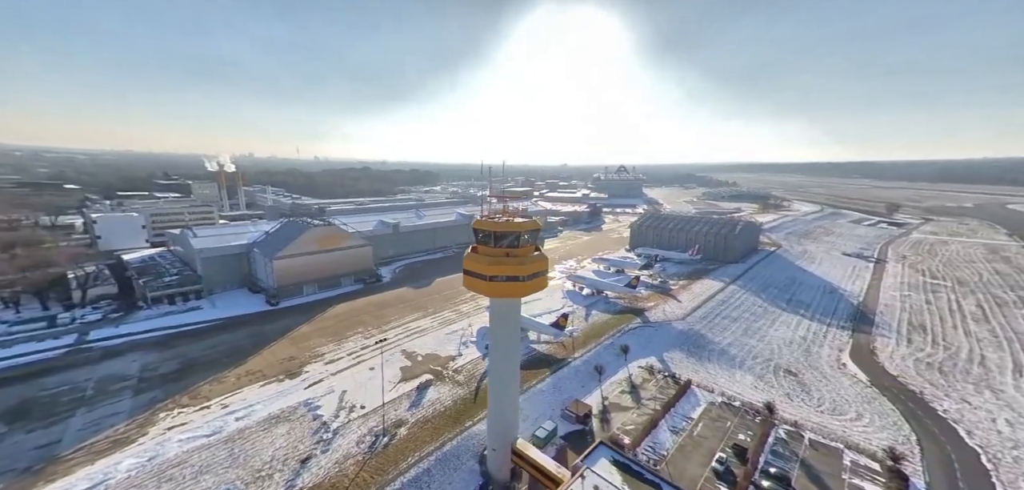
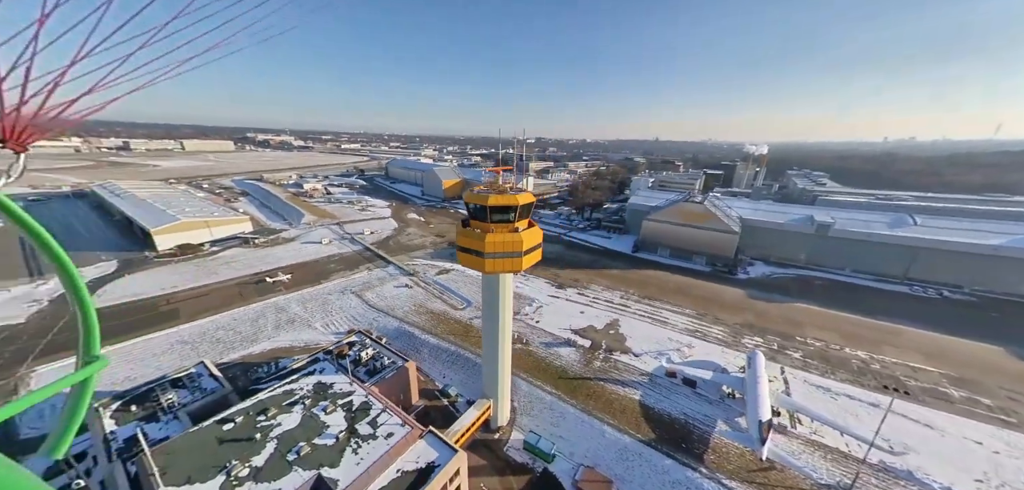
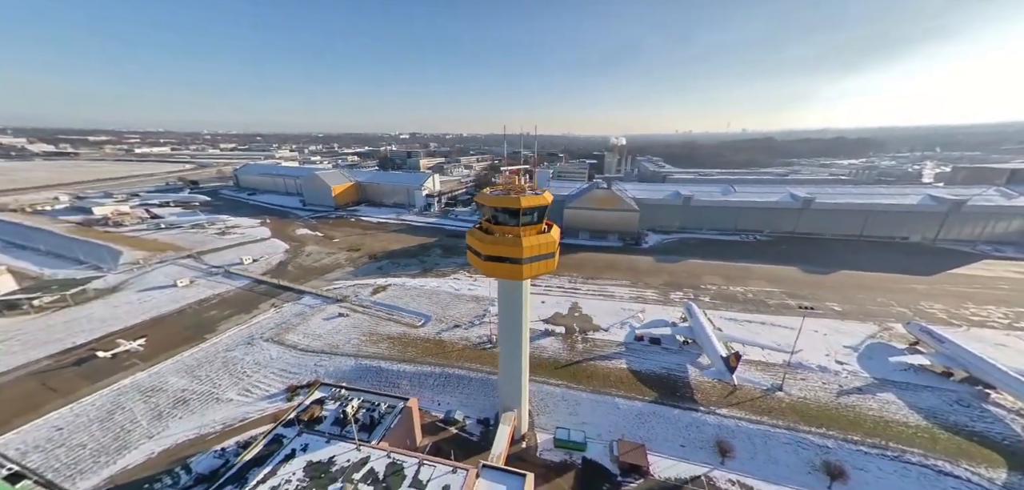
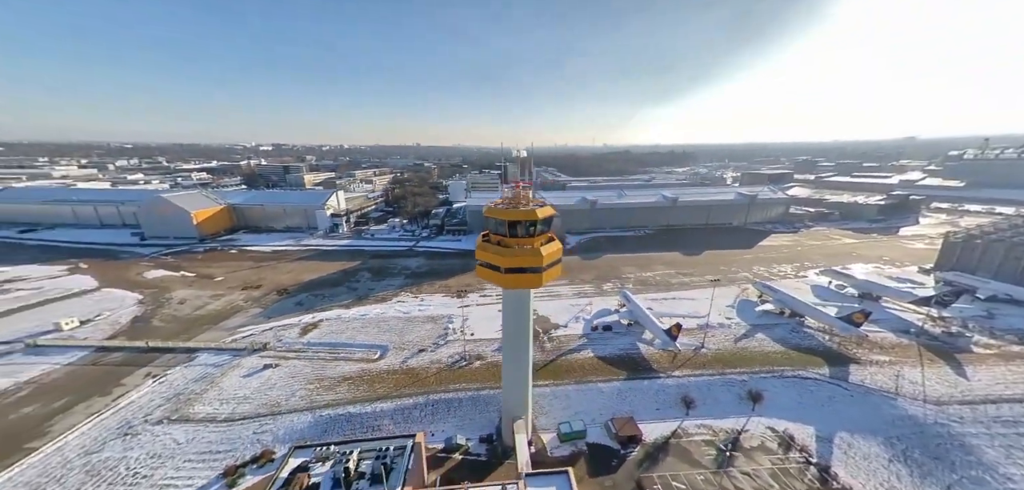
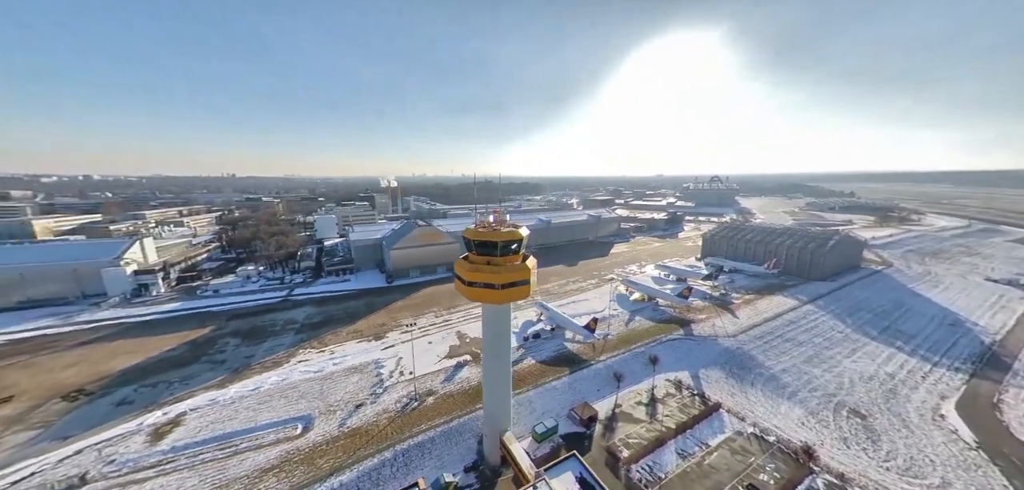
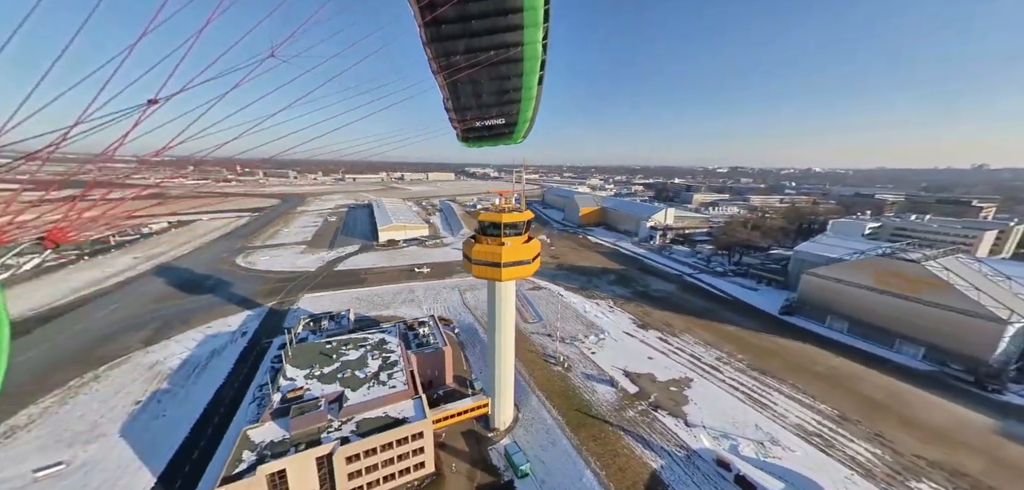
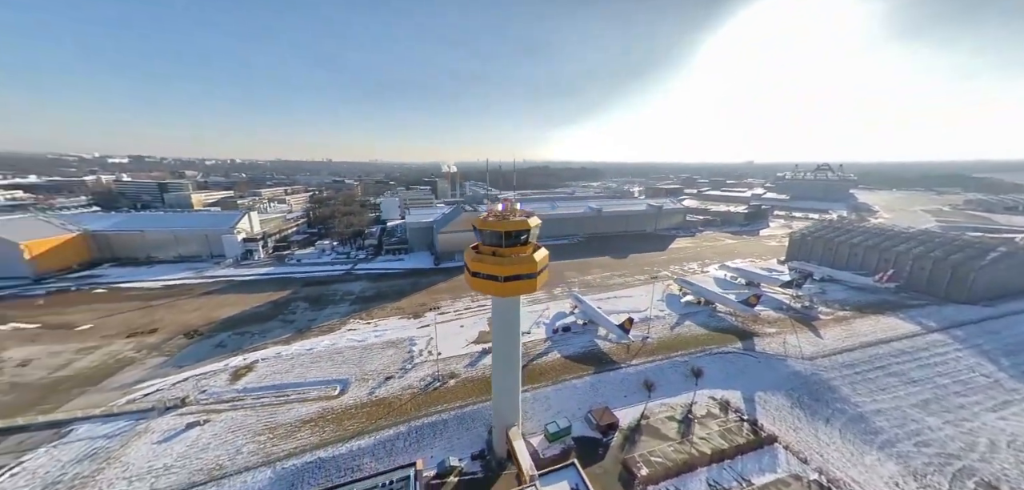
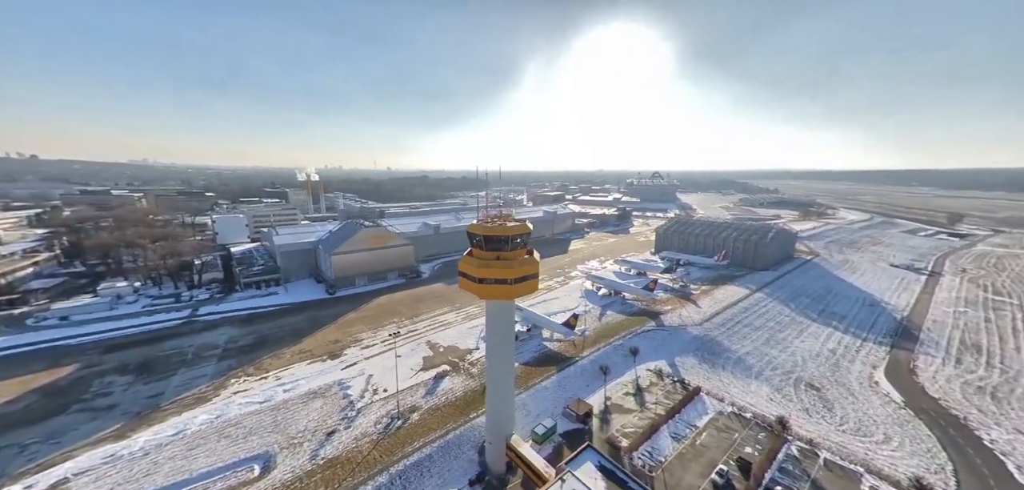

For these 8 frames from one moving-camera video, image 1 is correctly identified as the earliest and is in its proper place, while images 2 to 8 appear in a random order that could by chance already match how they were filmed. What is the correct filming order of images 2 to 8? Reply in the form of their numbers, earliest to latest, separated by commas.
8, 5, 7, 4, 3, 2, 6
